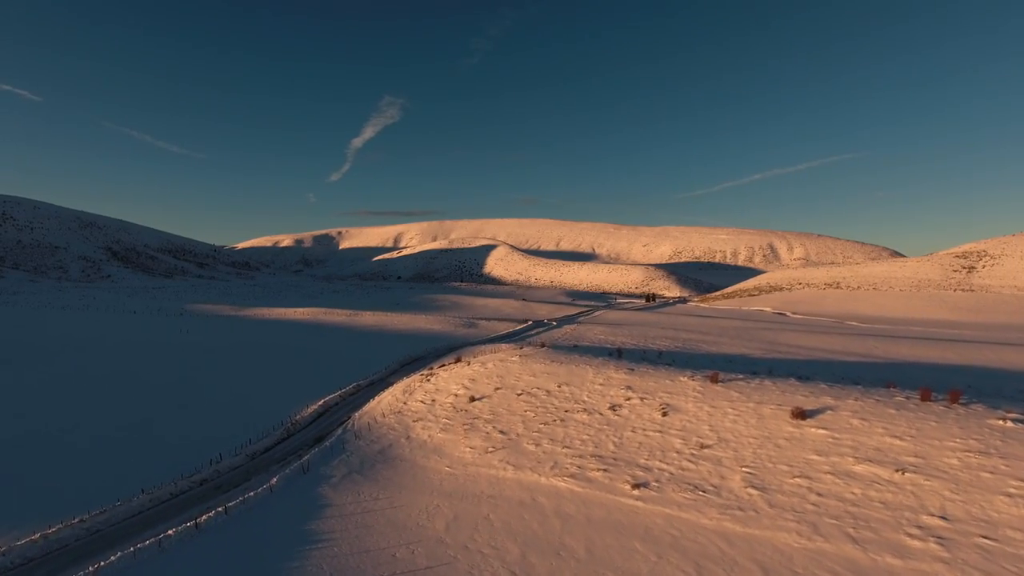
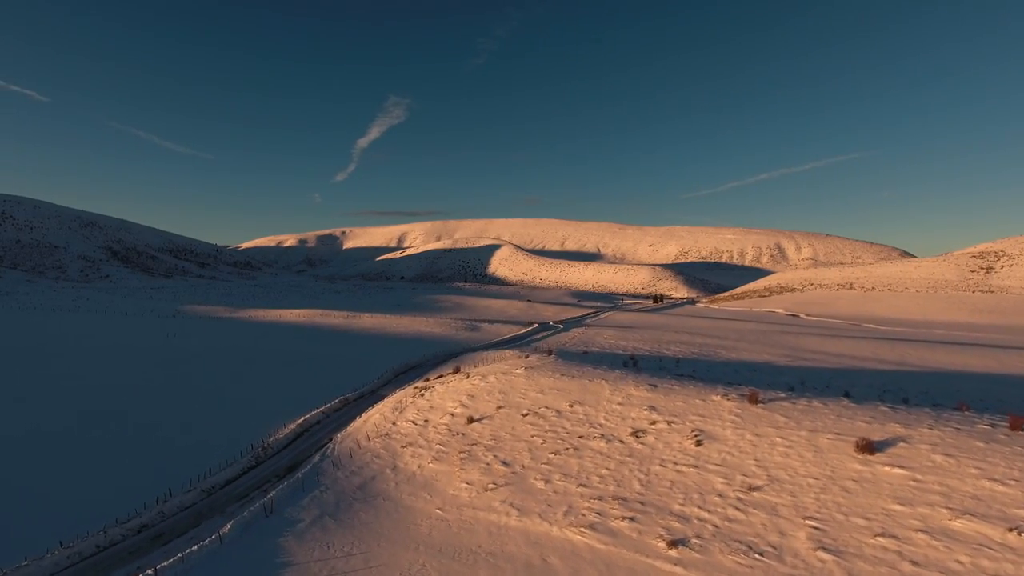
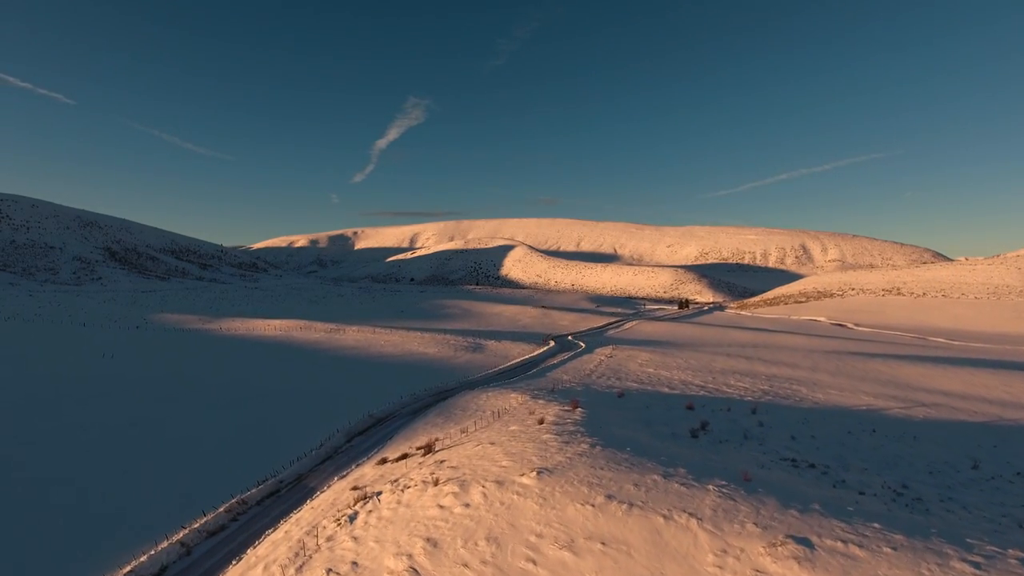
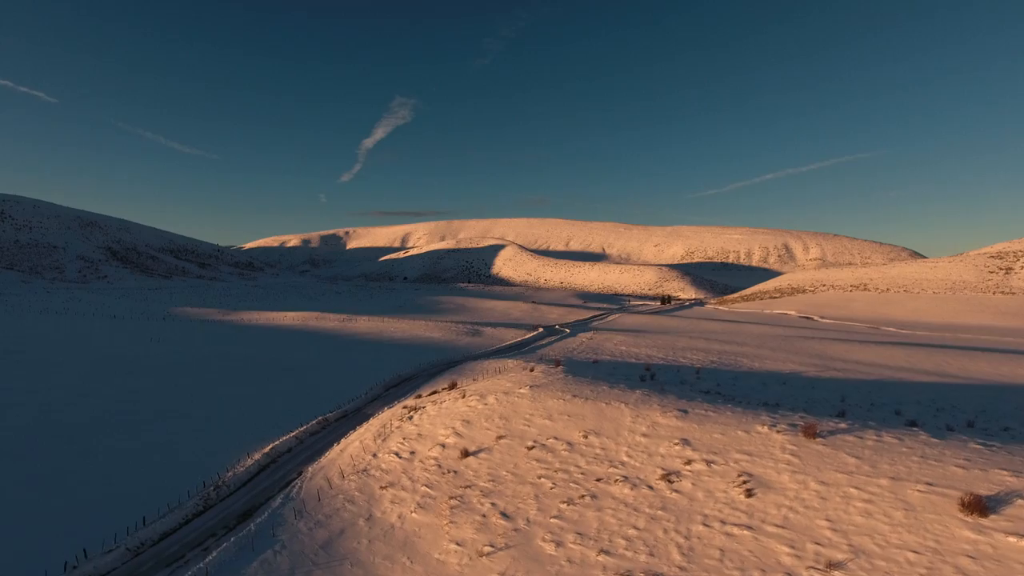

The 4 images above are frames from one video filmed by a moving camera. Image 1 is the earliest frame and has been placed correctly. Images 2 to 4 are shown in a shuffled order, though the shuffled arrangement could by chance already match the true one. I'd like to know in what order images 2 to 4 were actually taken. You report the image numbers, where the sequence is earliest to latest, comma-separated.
2, 4, 3
